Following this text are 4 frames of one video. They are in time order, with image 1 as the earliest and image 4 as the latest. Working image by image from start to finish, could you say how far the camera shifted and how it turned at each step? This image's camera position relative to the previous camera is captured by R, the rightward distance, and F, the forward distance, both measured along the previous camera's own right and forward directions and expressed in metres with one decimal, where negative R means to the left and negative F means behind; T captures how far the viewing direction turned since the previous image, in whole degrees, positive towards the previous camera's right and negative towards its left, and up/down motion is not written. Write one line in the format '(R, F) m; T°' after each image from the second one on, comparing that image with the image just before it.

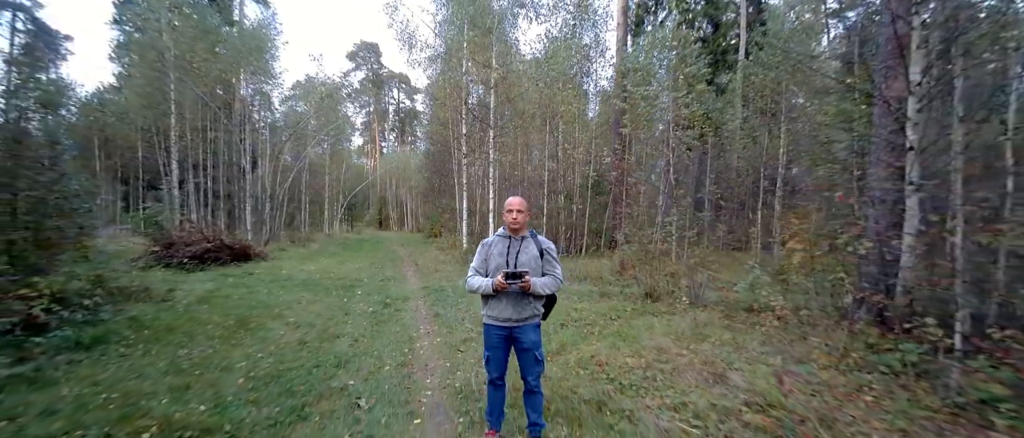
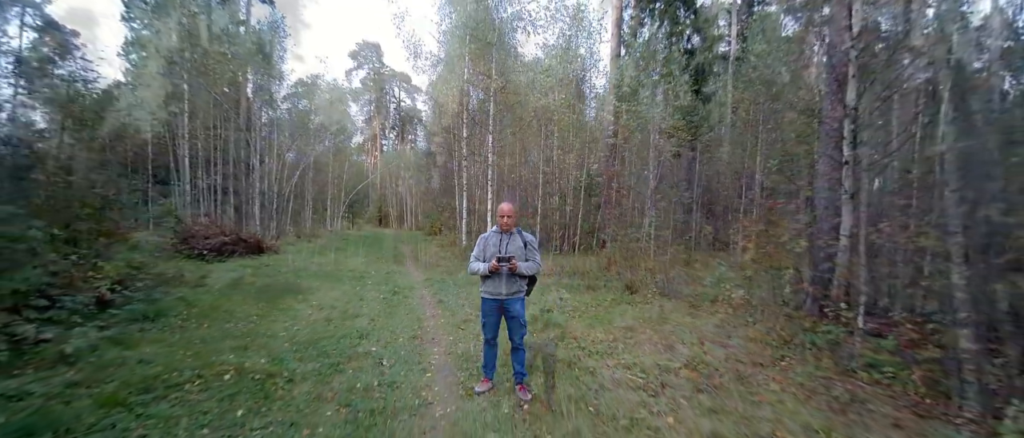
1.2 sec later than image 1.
(+0.1, -1.1) m; 0°
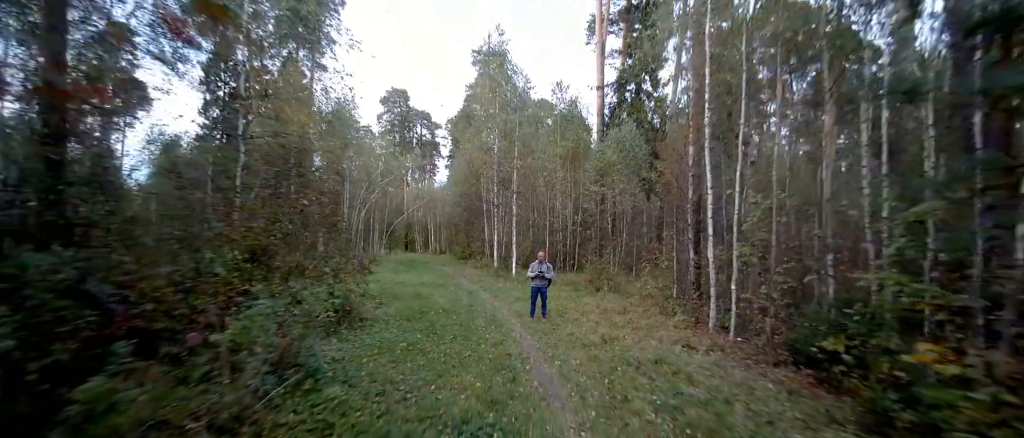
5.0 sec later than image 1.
(-0.3, -4.8) m; 0°
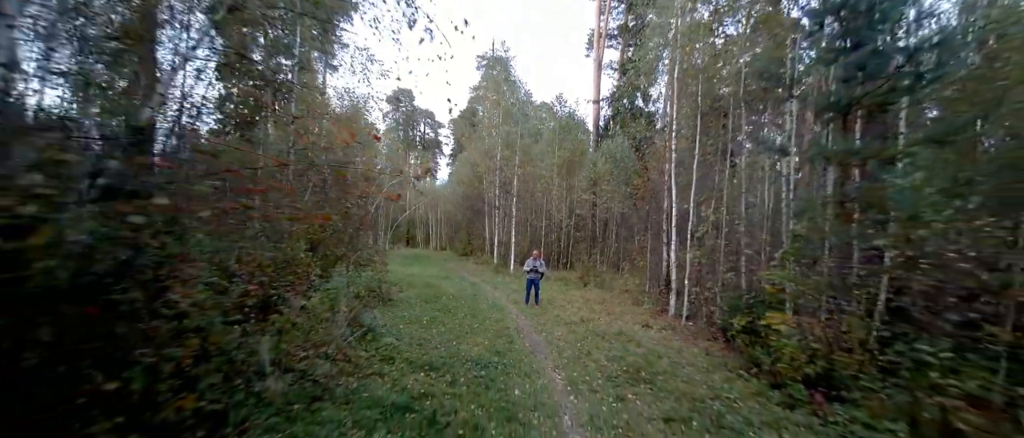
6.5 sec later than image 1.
(-0.1, -1.9) m; 0°
